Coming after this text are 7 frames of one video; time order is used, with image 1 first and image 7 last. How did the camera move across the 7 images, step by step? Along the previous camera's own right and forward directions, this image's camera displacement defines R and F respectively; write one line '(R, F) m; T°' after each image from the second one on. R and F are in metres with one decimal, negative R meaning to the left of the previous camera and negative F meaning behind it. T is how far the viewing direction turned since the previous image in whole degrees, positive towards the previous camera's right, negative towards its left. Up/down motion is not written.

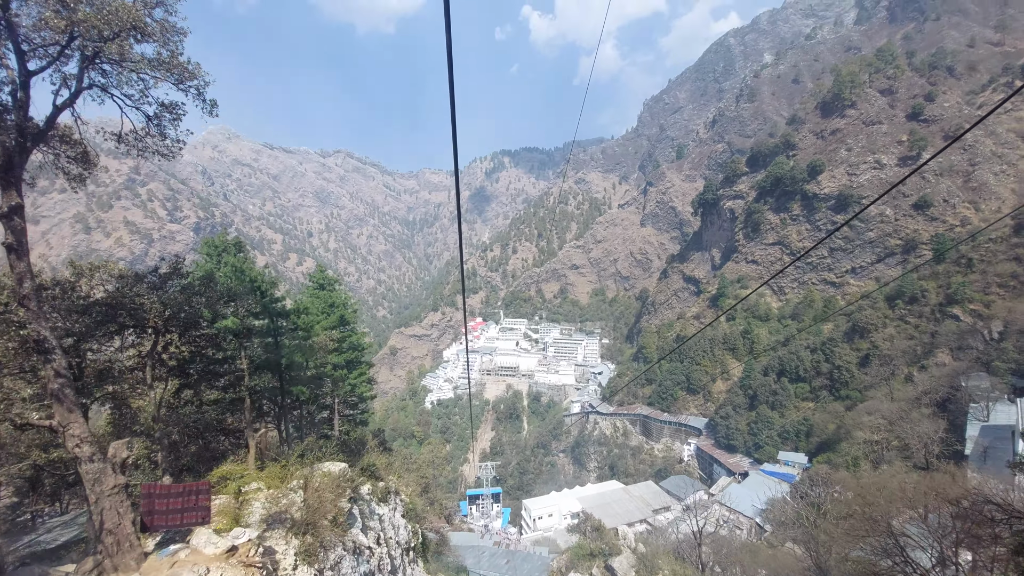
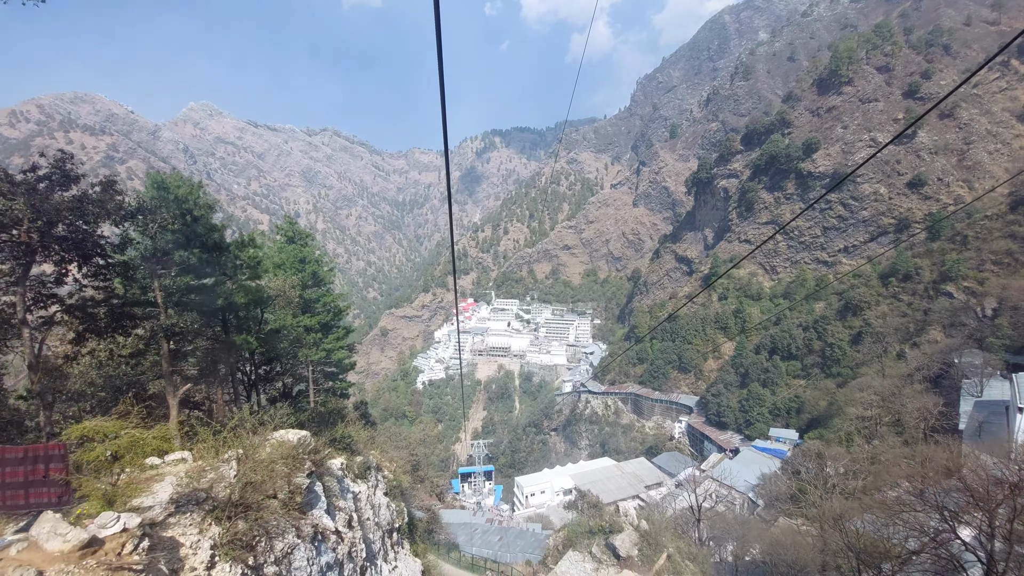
(0.0, +0.5) m; +1°
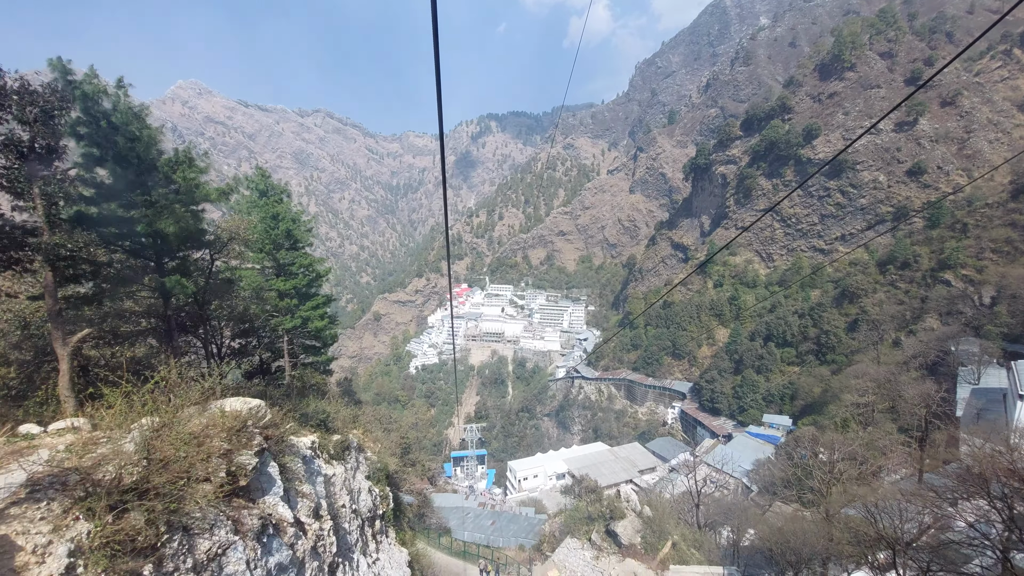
(0.0, +0.4) m; +1°
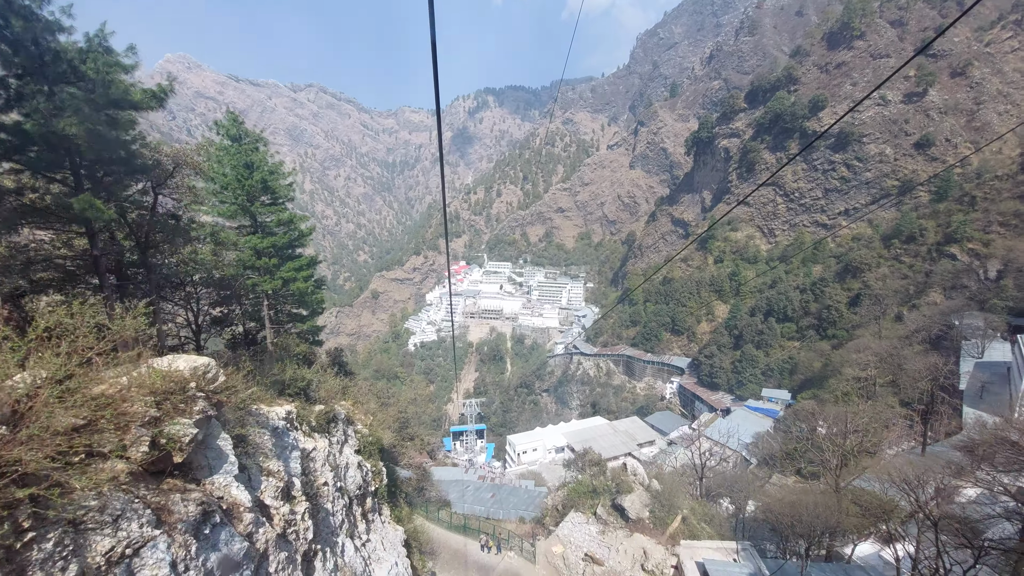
(0.0, +0.3) m; 0°
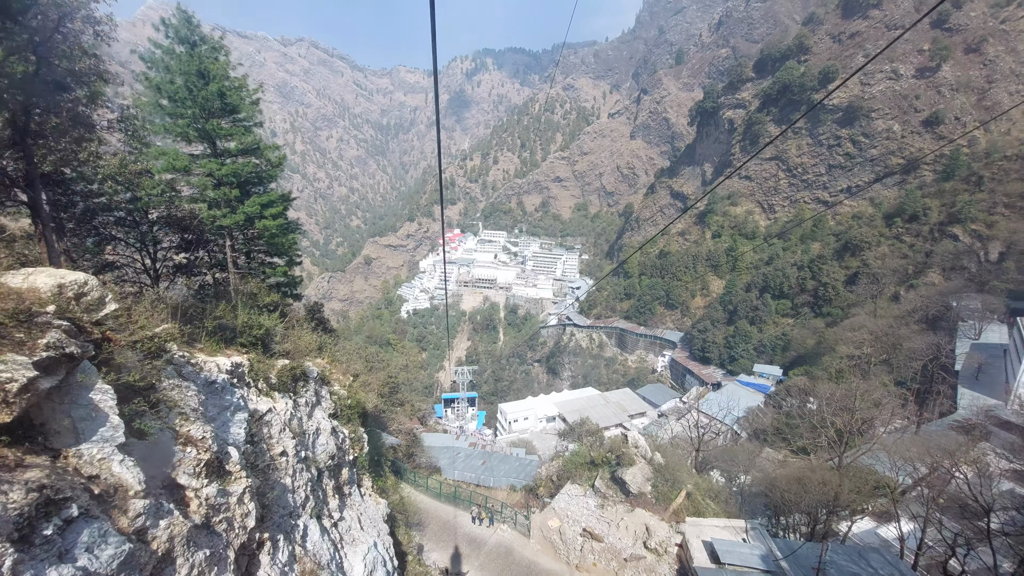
(-0.1, +0.4) m; +1°
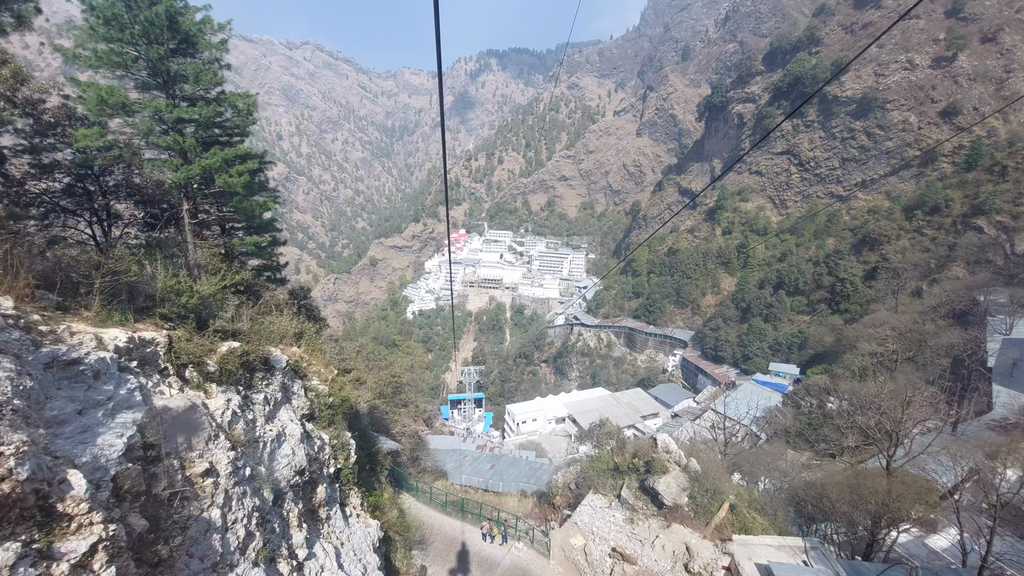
(-0.1, +0.4) m; -1°
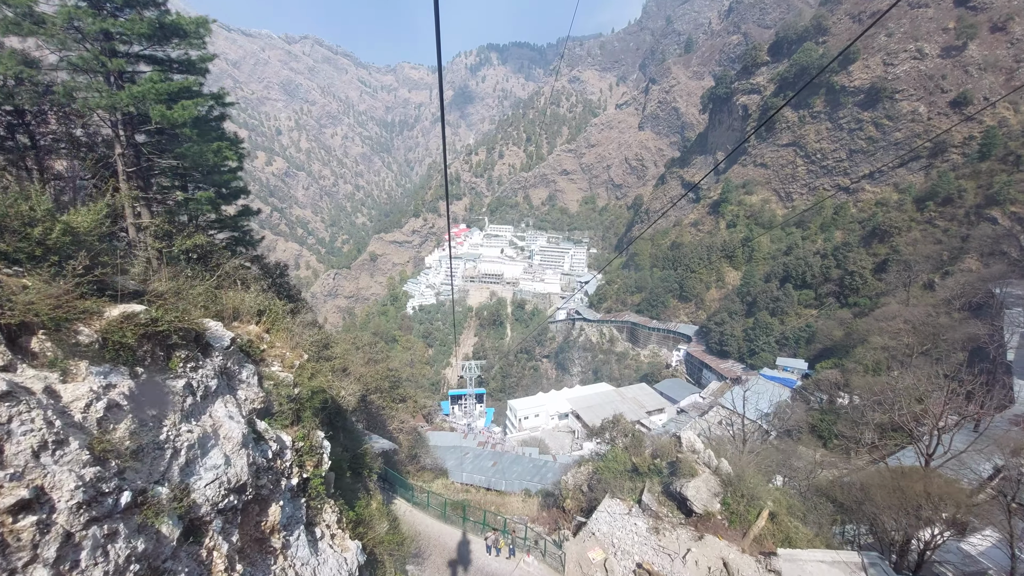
(-0.1, +0.4) m; 0°
